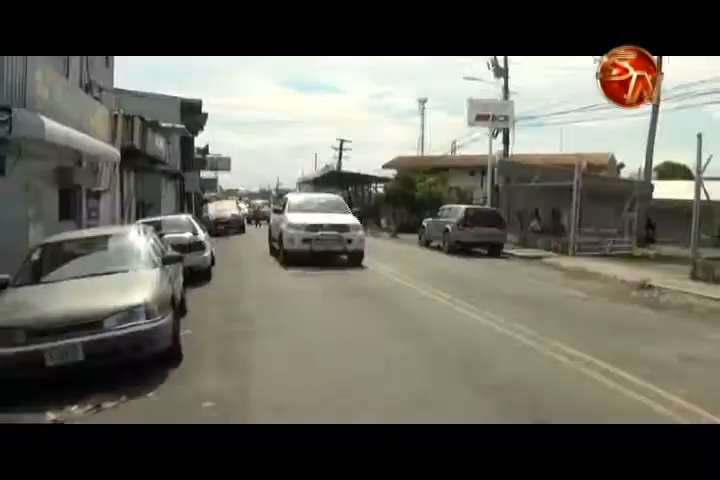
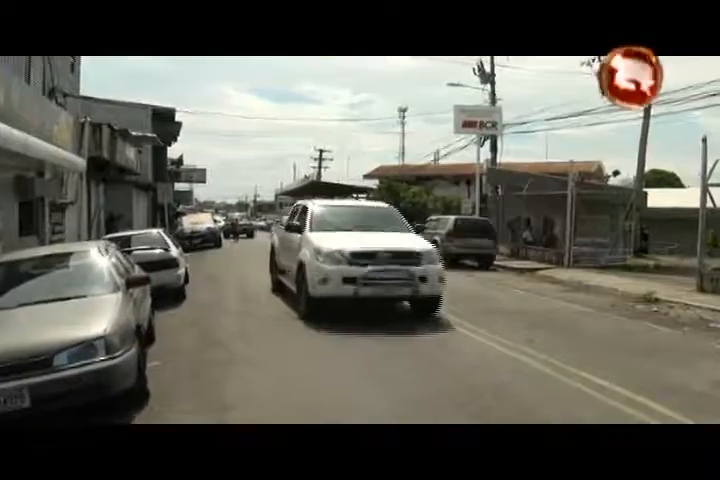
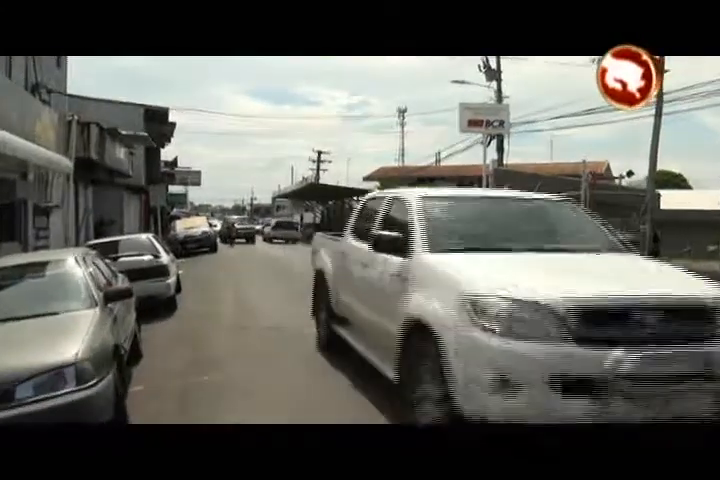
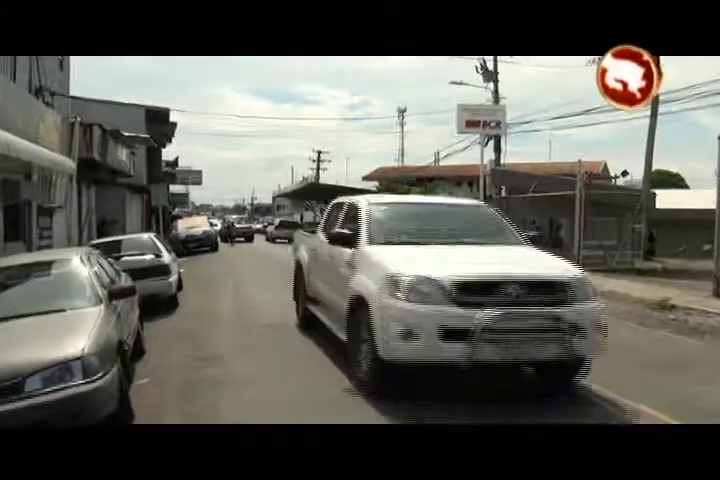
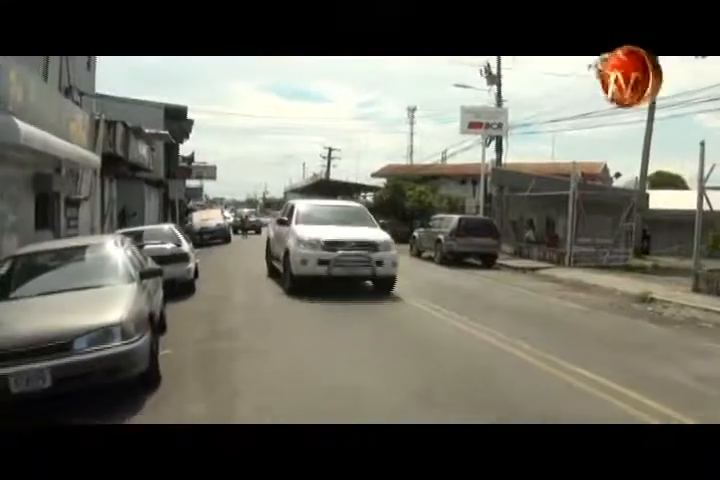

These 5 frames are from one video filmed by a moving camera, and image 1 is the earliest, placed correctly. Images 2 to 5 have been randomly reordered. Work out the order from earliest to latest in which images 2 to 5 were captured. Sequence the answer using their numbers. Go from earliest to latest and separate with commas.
5, 2, 4, 3
